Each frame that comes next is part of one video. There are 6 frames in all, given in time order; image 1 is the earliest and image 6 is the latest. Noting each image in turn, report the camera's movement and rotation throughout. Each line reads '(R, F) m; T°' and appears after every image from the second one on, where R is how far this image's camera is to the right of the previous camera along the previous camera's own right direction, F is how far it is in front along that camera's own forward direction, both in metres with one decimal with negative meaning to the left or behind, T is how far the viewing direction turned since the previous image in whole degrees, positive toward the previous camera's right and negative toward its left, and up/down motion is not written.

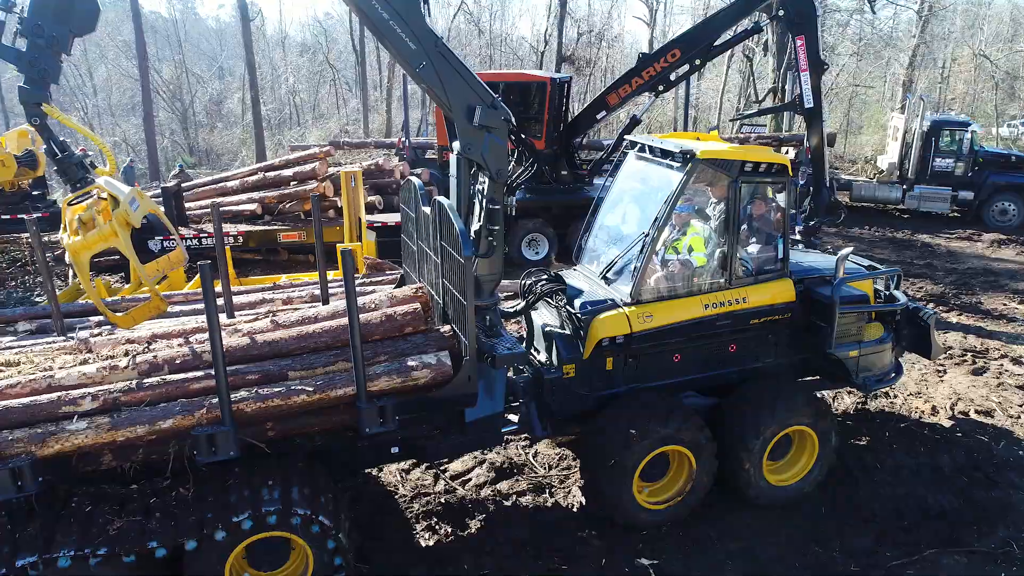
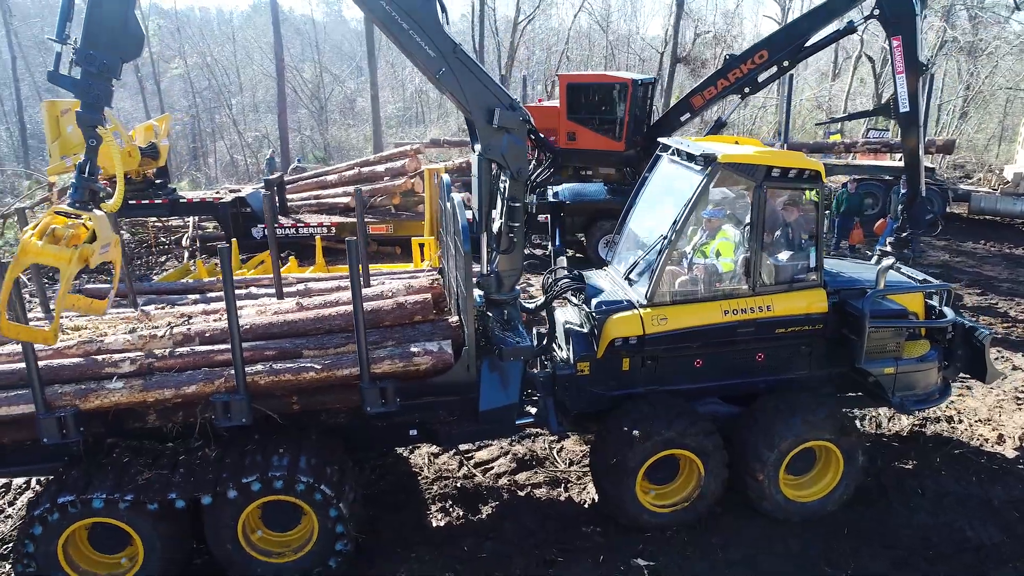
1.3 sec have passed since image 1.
(+0.7, -0.1) m; -9°
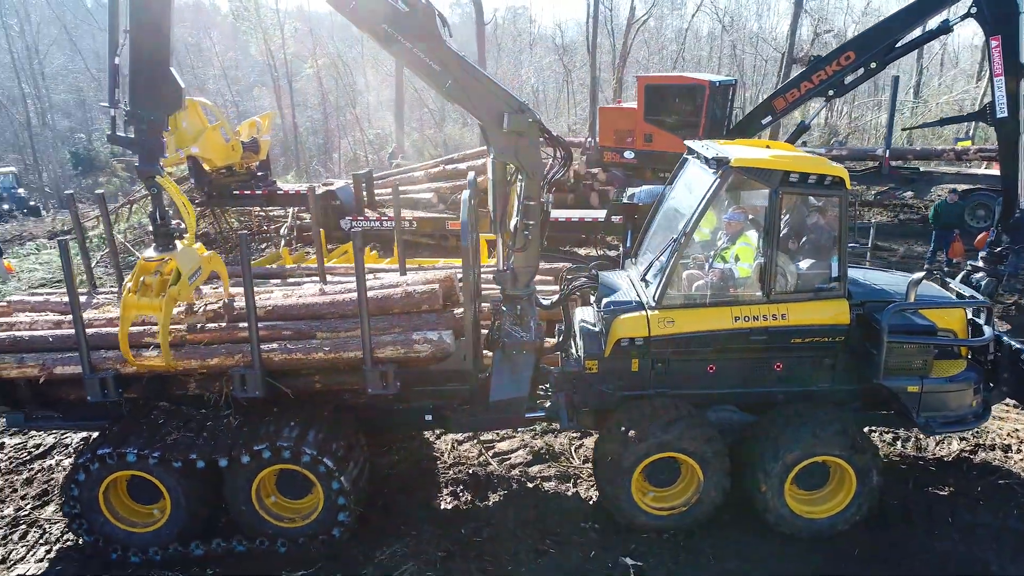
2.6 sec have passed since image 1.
(+0.7, -0.1) m; -9°
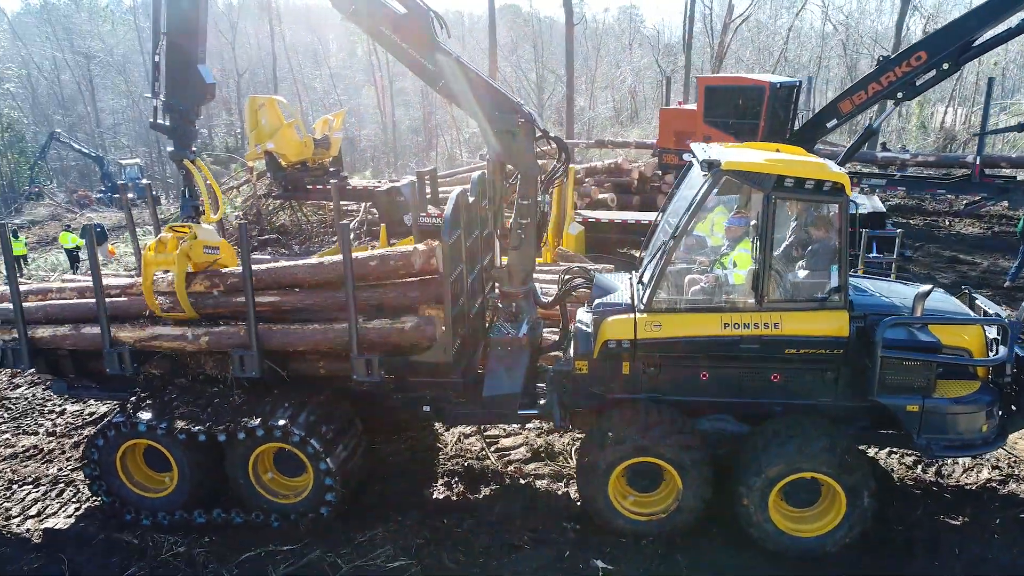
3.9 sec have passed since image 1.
(+0.7, 0.0) m; -8°
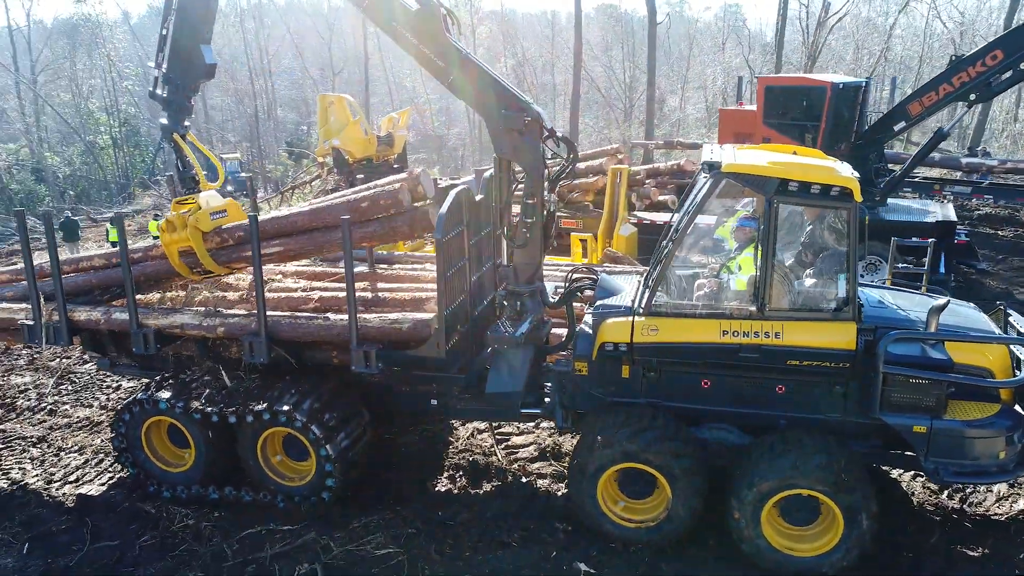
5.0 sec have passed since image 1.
(+0.6, 0.0) m; -7°
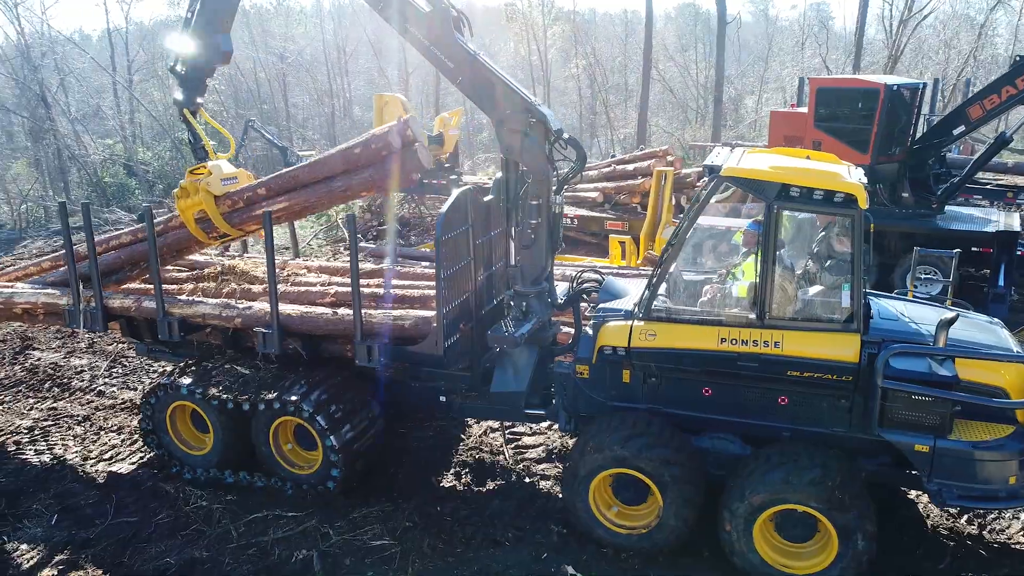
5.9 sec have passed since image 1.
(+0.5, 0.0) m; -6°
